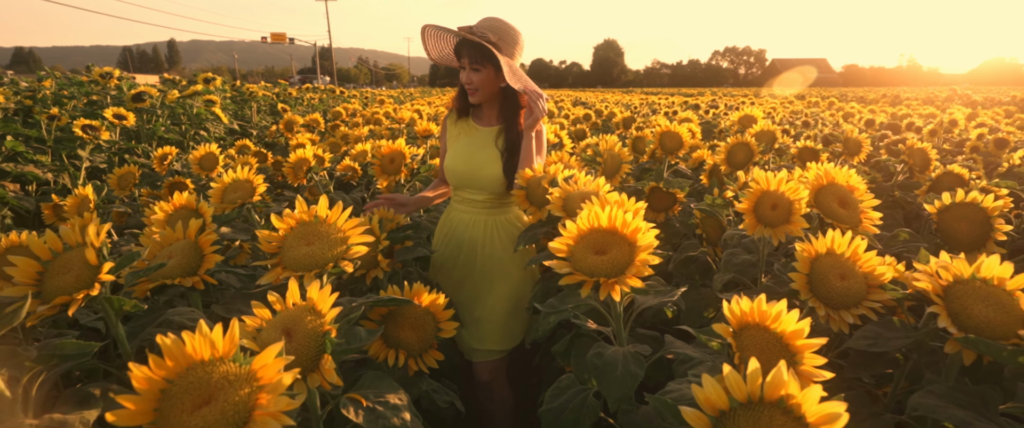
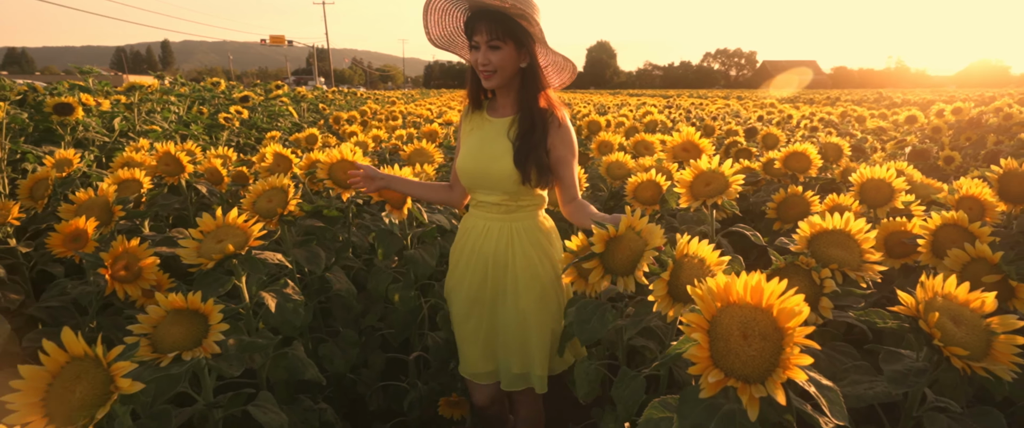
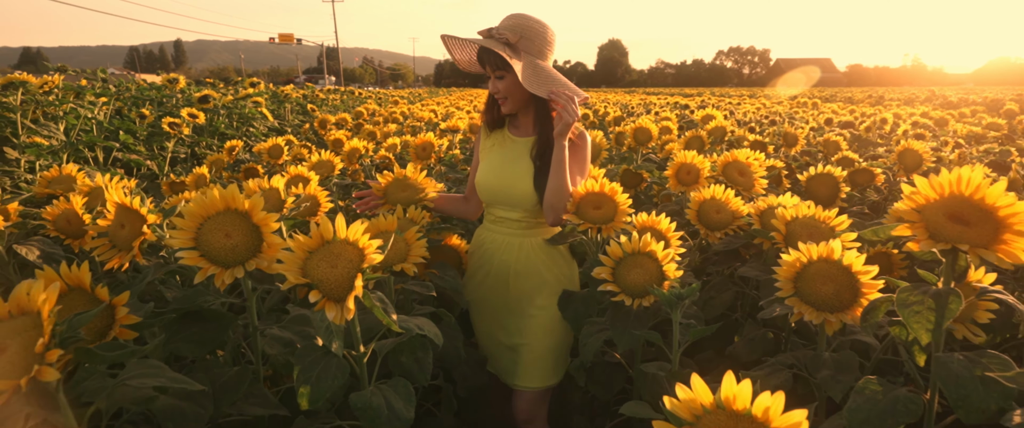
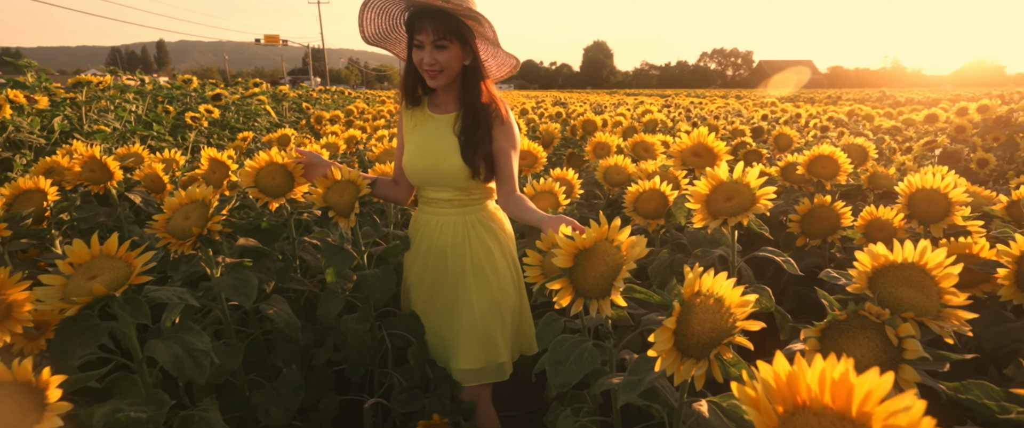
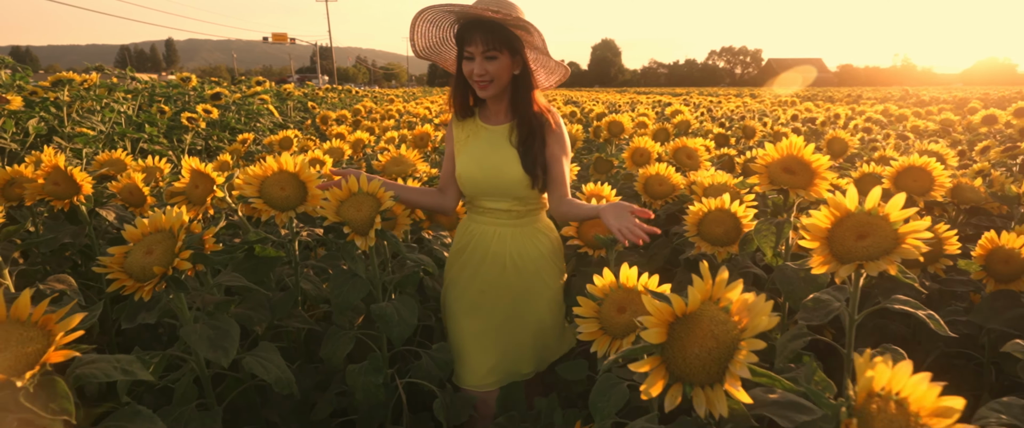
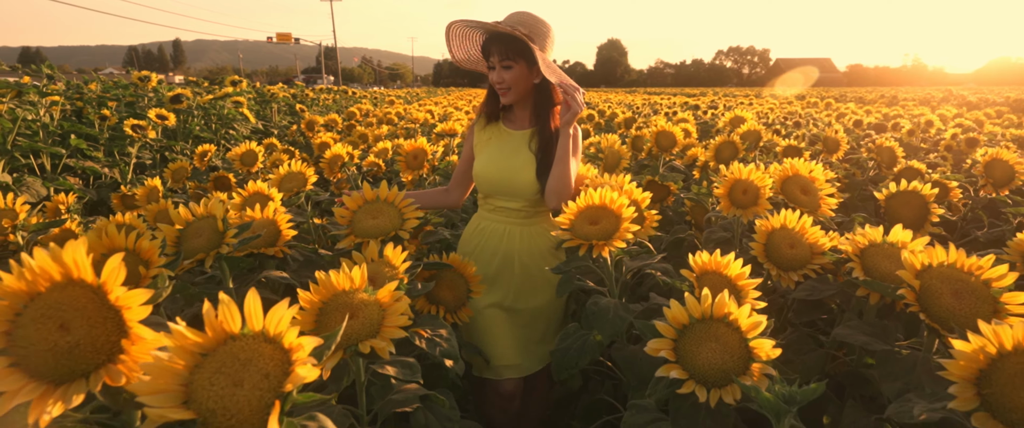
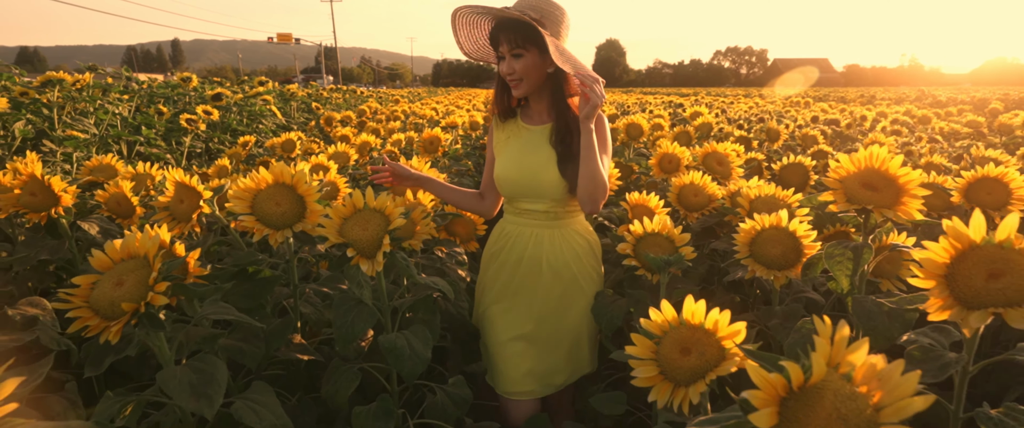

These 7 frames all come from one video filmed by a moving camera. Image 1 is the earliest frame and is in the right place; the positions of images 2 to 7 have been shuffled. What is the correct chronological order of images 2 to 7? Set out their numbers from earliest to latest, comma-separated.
6, 3, 7, 5, 4, 2
